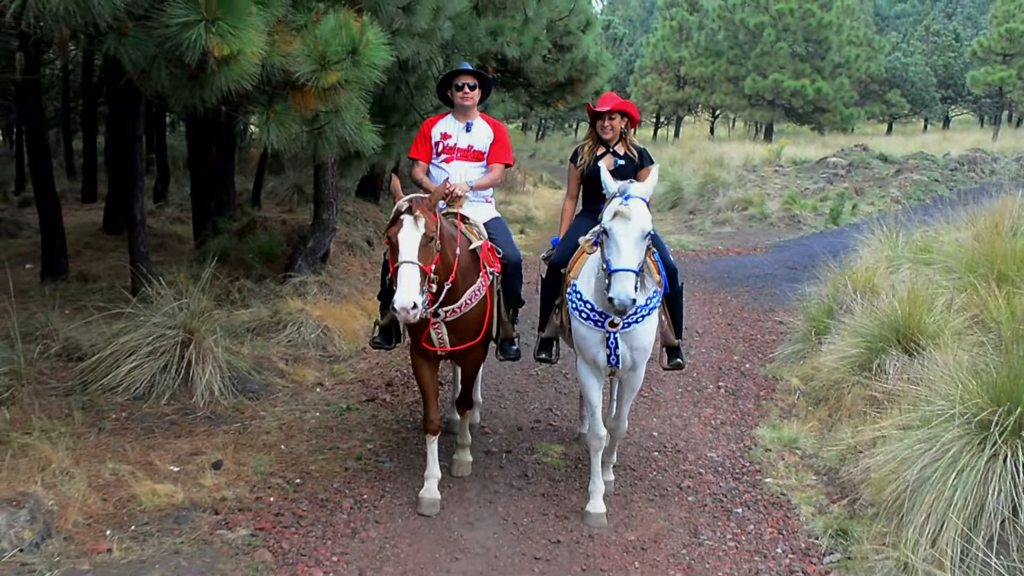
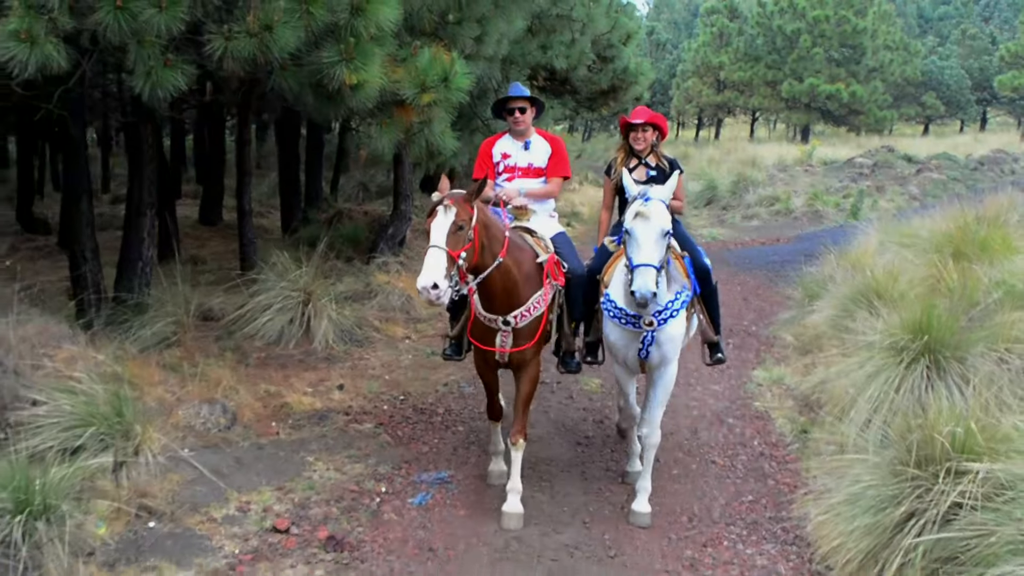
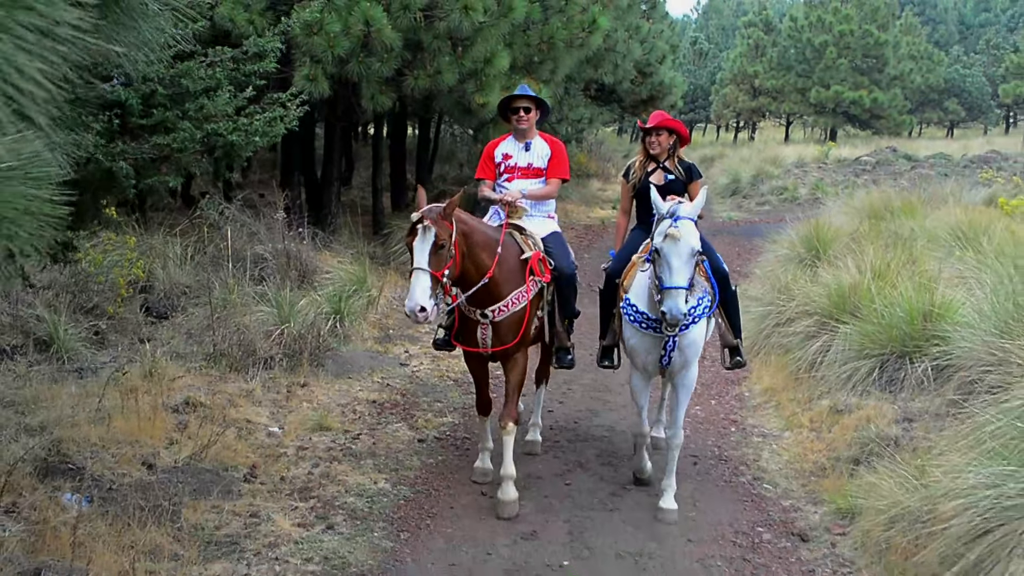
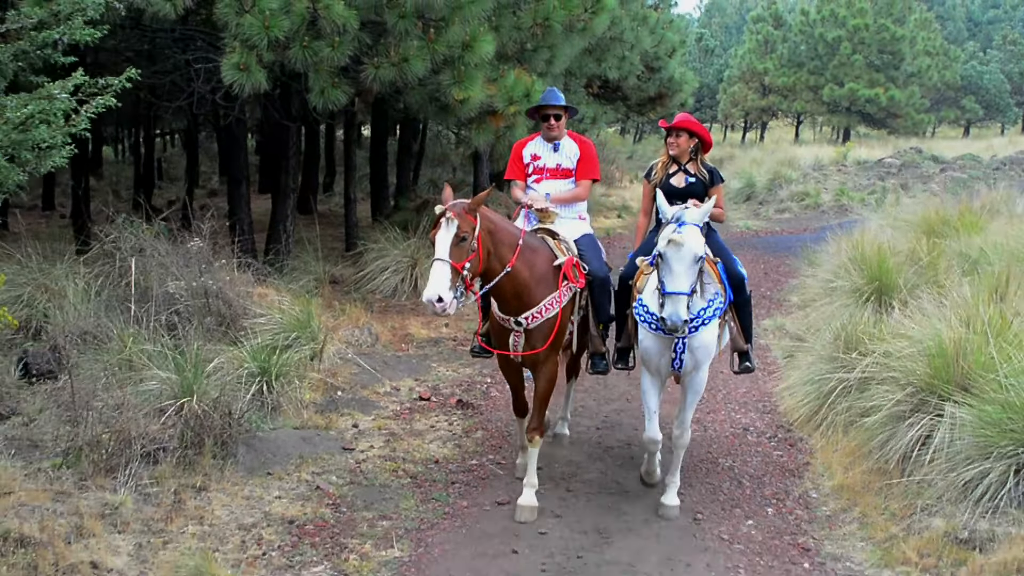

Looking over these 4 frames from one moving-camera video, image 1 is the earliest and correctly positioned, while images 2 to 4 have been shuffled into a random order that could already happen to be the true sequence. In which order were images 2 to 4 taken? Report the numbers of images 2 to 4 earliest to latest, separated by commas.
2, 4, 3
